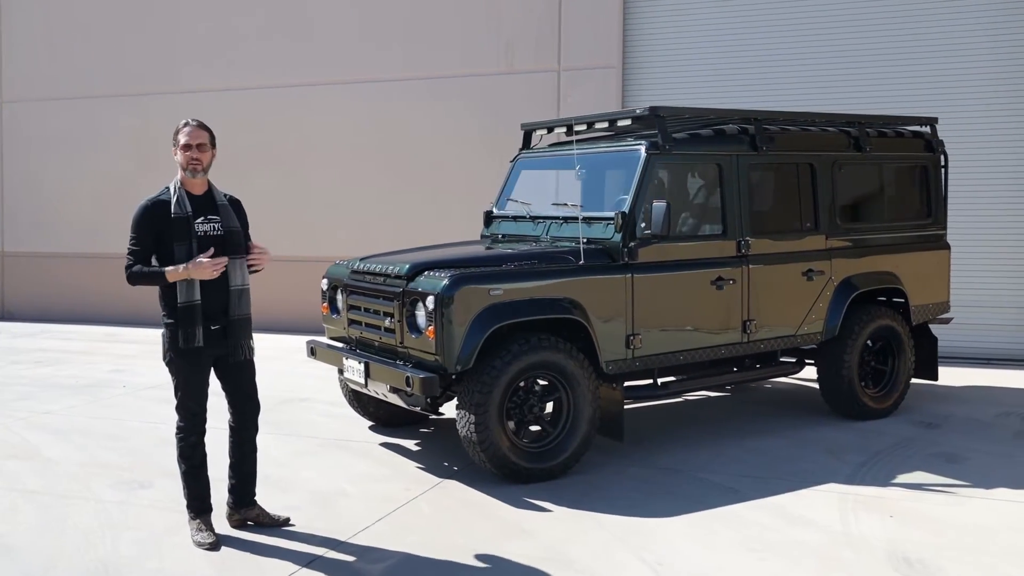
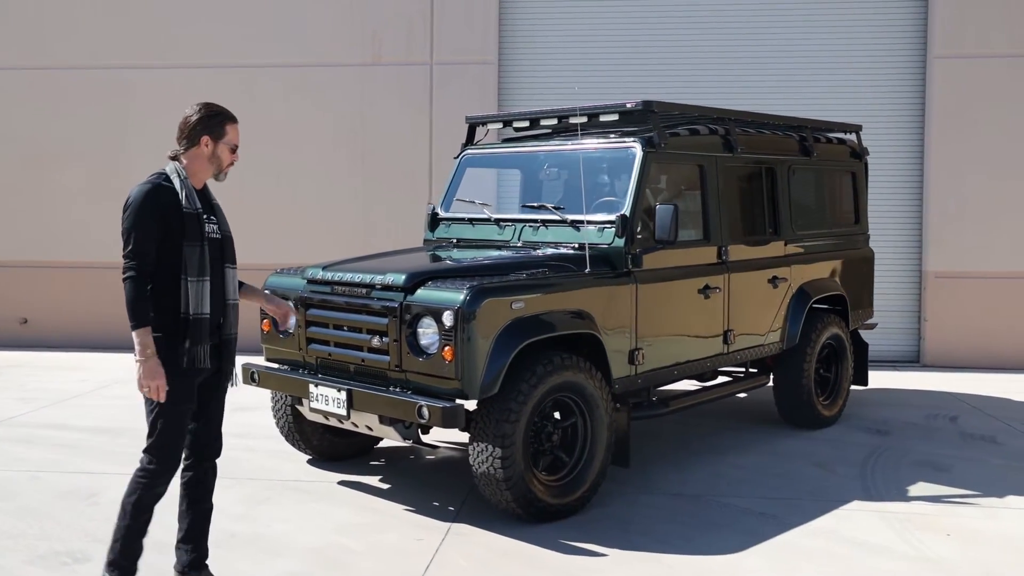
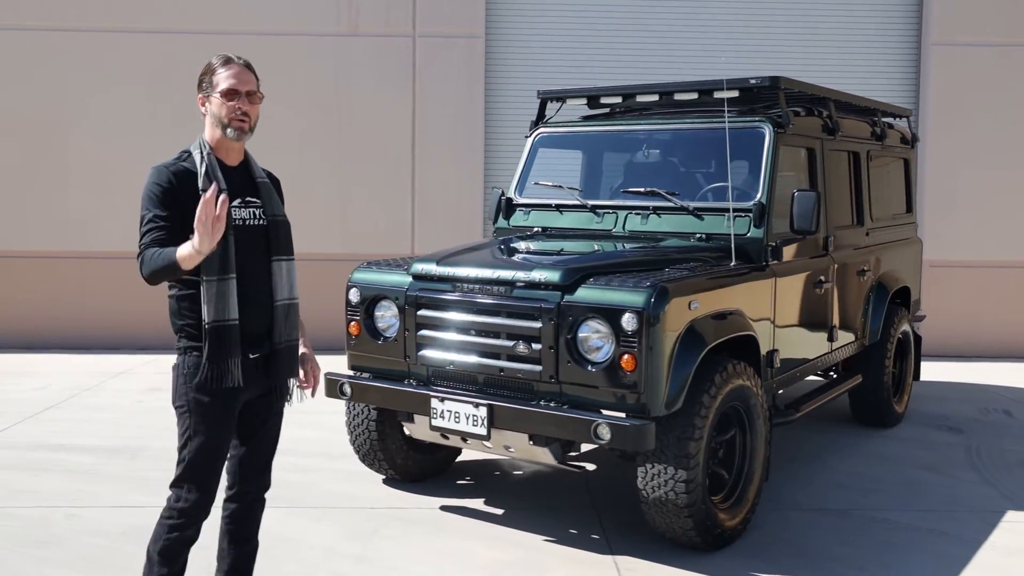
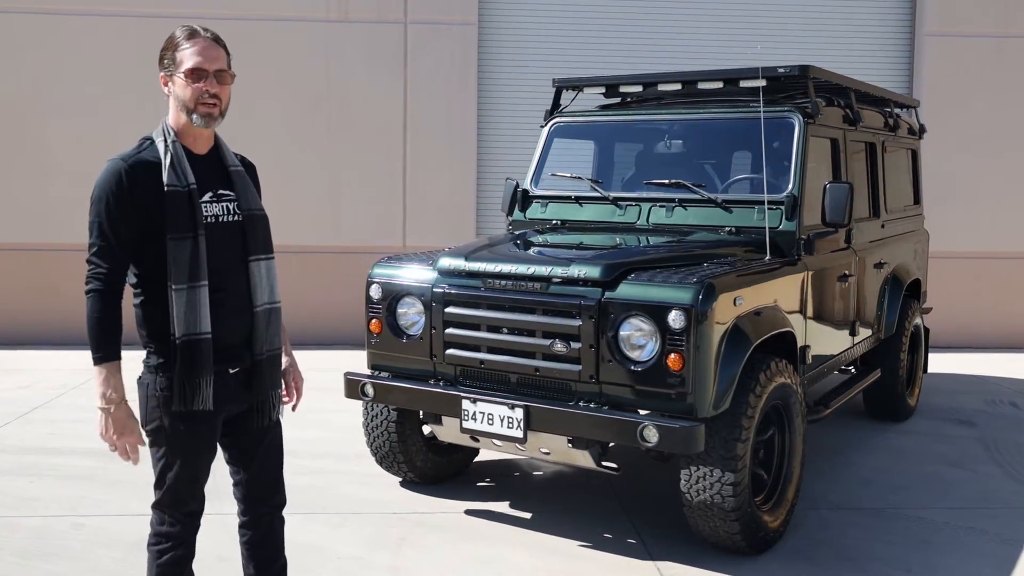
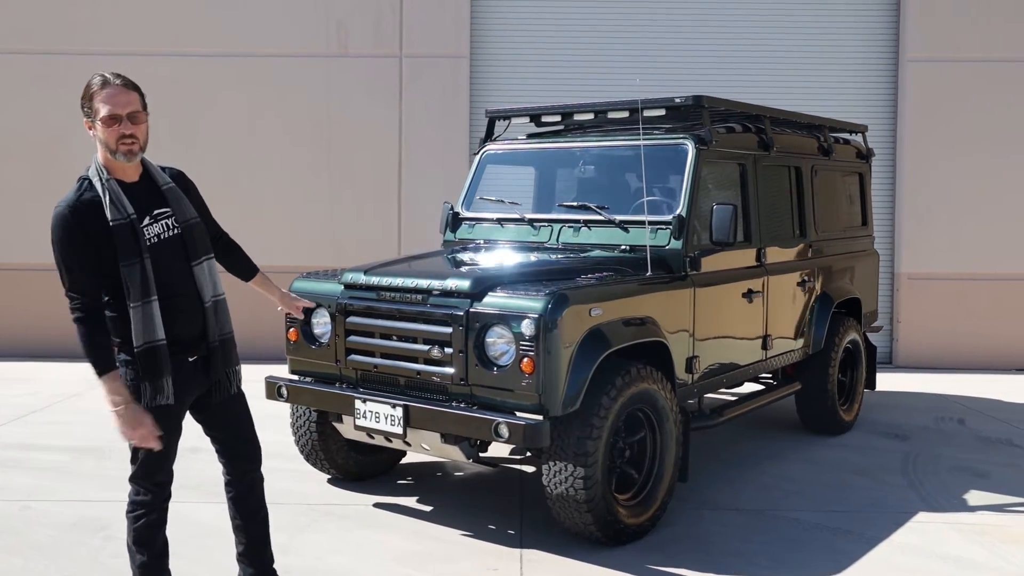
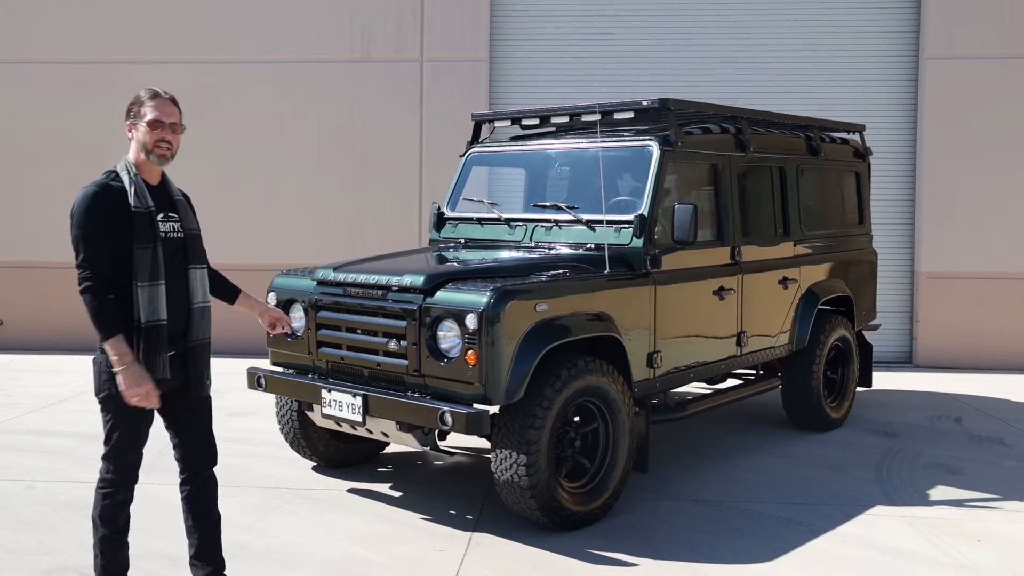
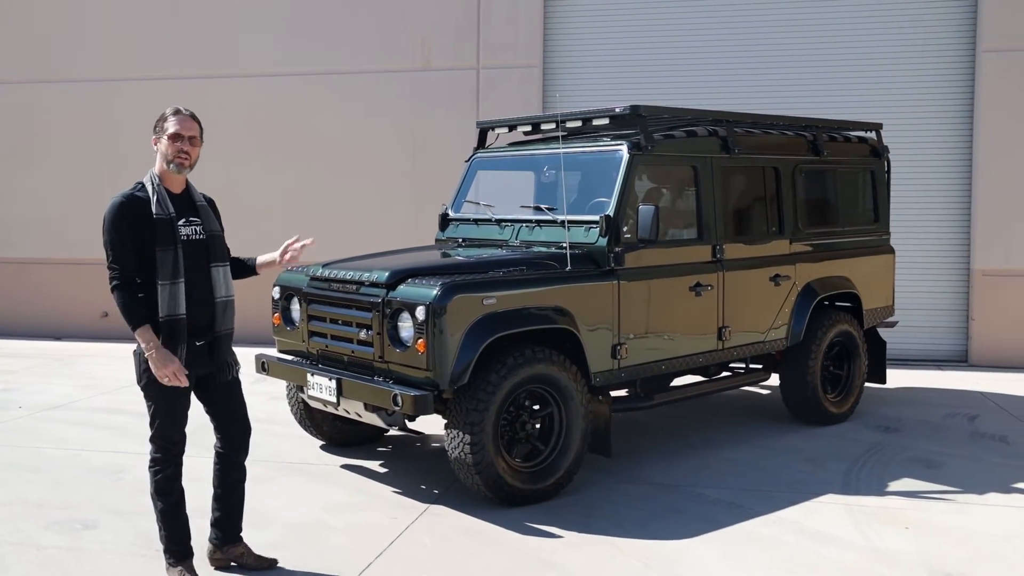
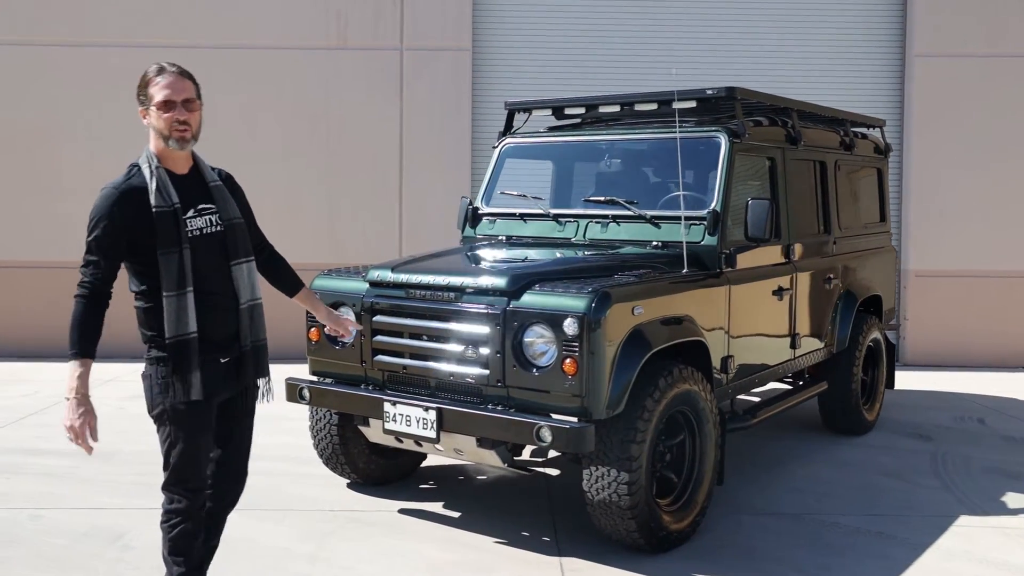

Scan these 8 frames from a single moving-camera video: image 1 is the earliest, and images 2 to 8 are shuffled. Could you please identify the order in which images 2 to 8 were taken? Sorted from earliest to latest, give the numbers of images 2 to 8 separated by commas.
7, 2, 6, 5, 8, 3, 4
